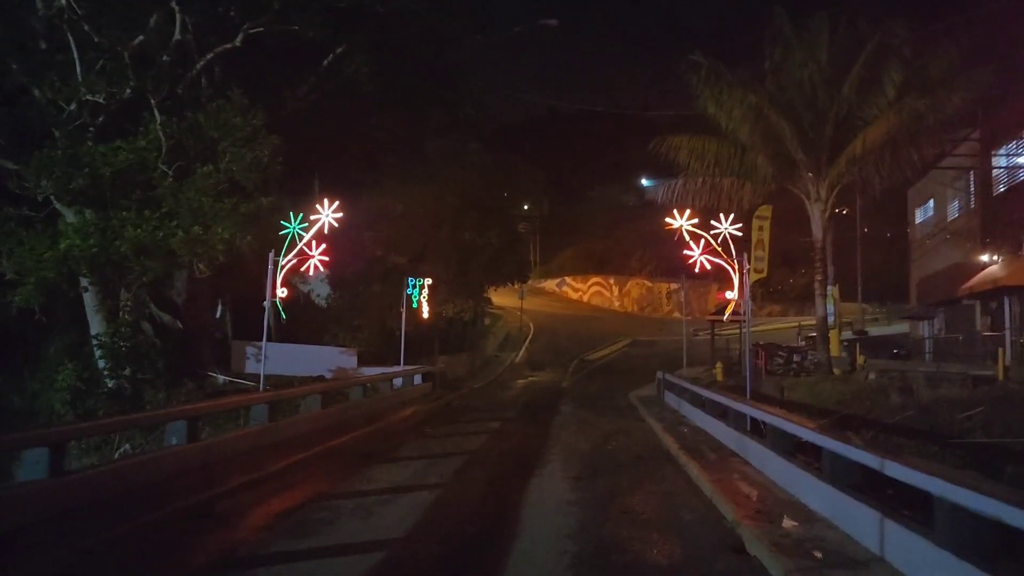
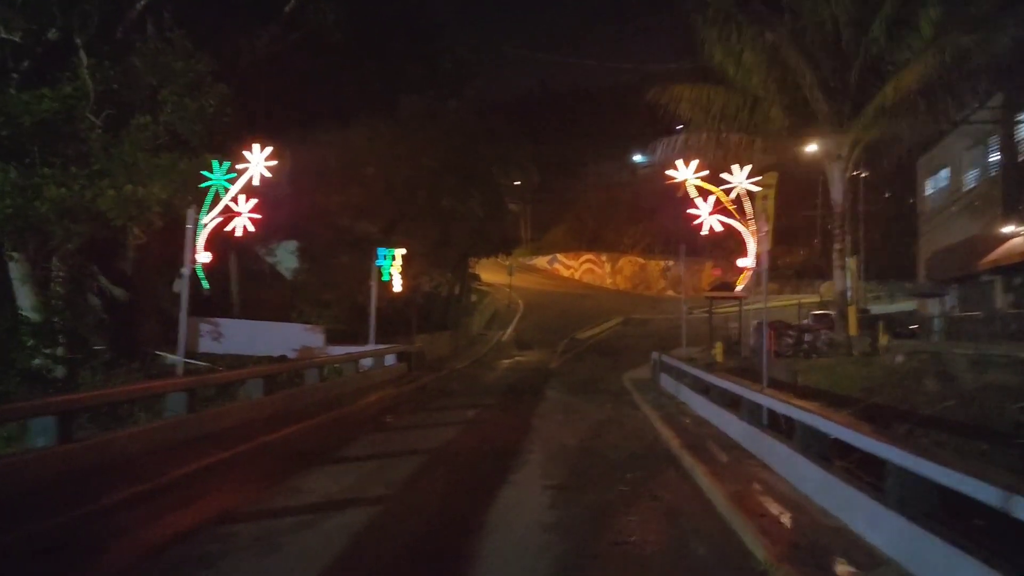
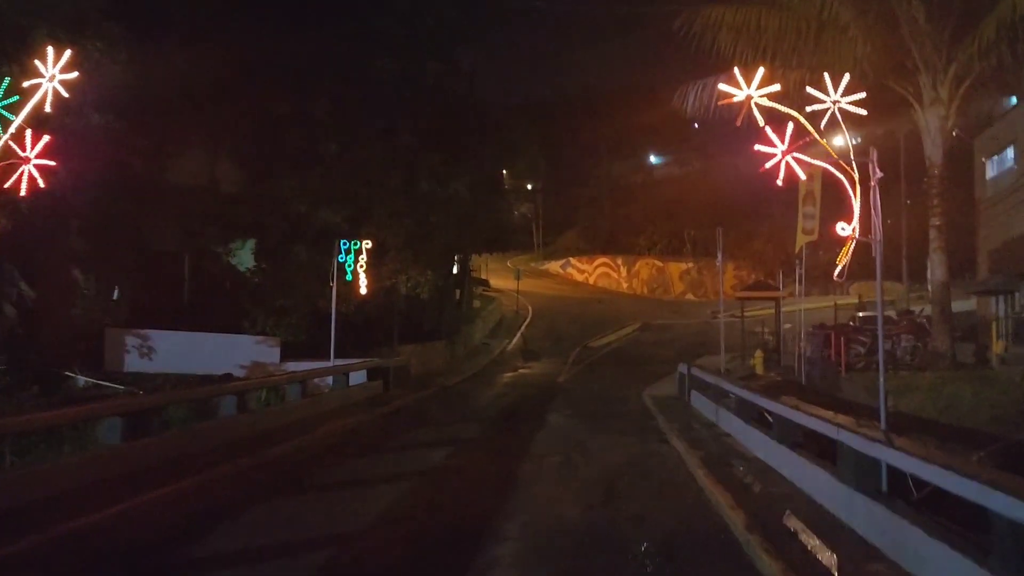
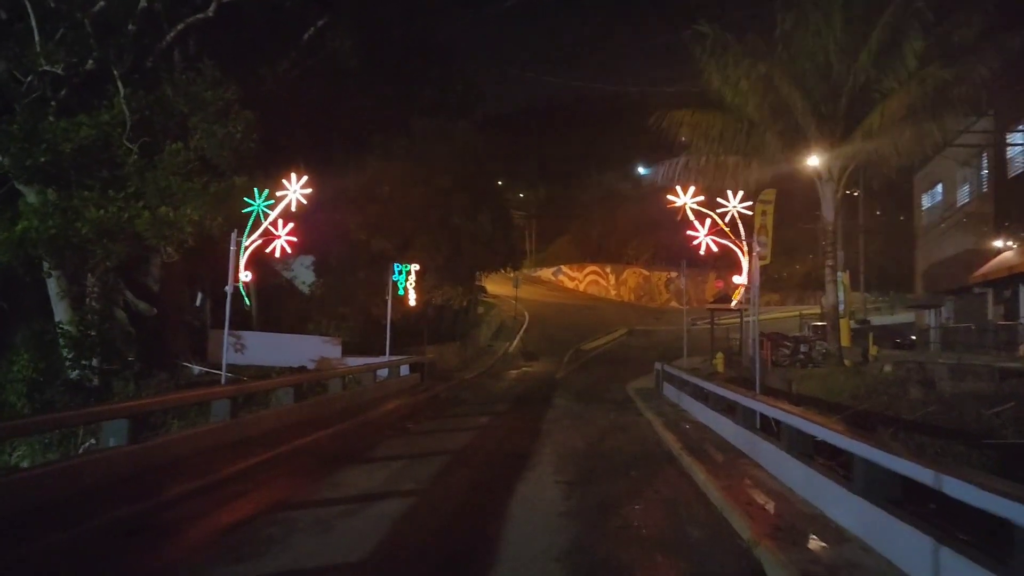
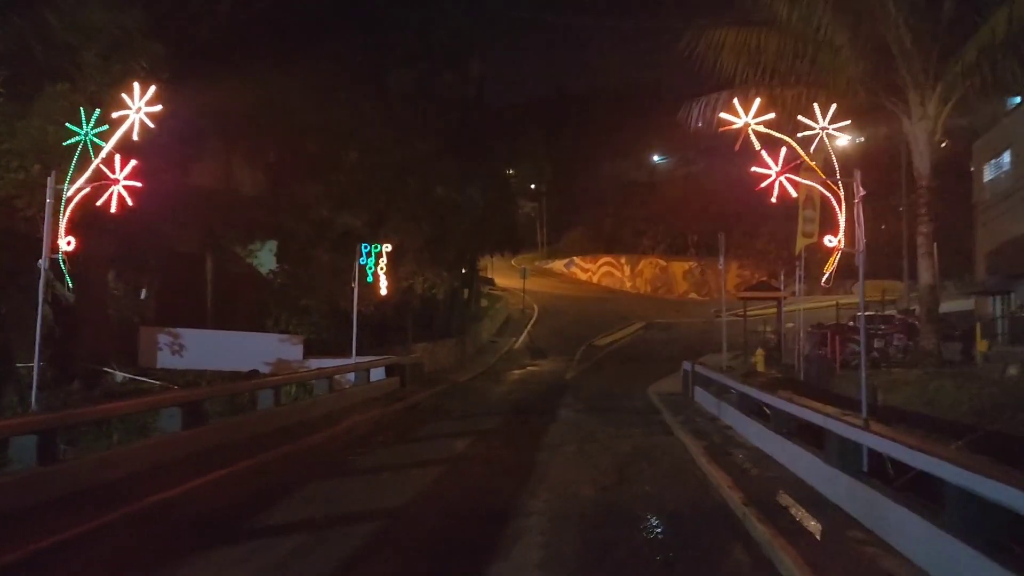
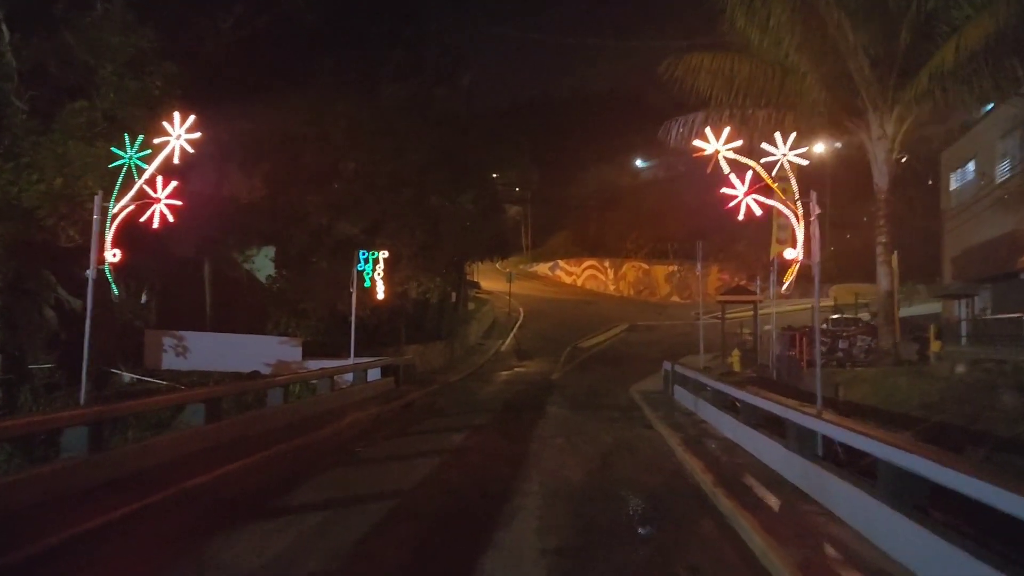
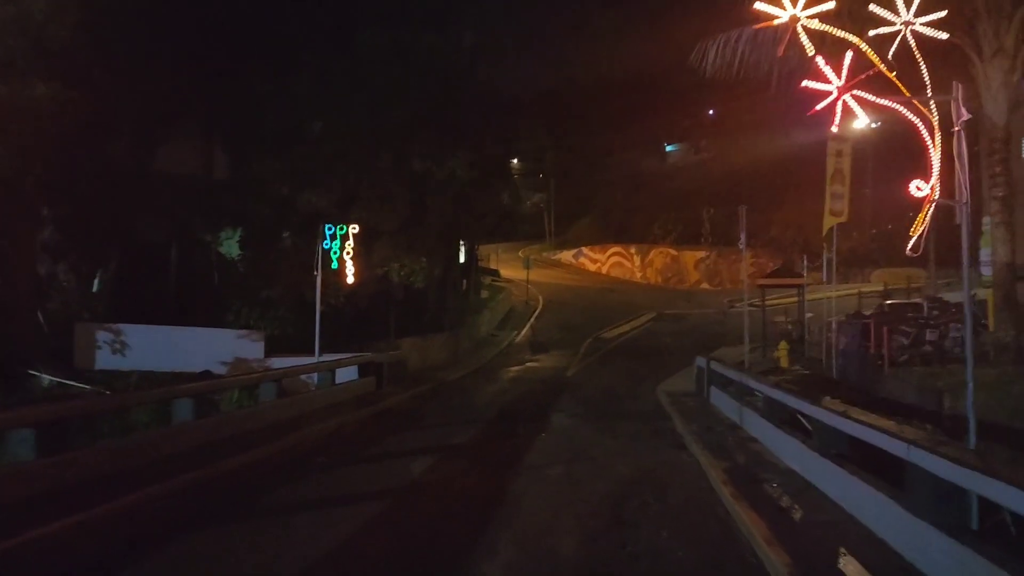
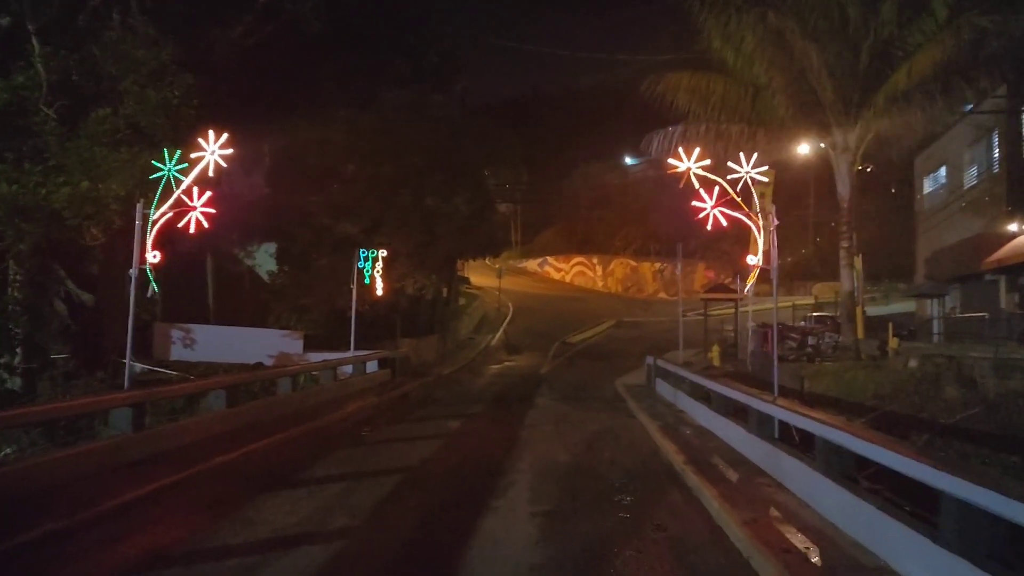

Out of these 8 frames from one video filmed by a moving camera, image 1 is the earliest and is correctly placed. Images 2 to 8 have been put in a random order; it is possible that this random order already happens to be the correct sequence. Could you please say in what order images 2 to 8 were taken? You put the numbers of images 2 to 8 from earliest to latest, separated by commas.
4, 2, 8, 6, 5, 3, 7
